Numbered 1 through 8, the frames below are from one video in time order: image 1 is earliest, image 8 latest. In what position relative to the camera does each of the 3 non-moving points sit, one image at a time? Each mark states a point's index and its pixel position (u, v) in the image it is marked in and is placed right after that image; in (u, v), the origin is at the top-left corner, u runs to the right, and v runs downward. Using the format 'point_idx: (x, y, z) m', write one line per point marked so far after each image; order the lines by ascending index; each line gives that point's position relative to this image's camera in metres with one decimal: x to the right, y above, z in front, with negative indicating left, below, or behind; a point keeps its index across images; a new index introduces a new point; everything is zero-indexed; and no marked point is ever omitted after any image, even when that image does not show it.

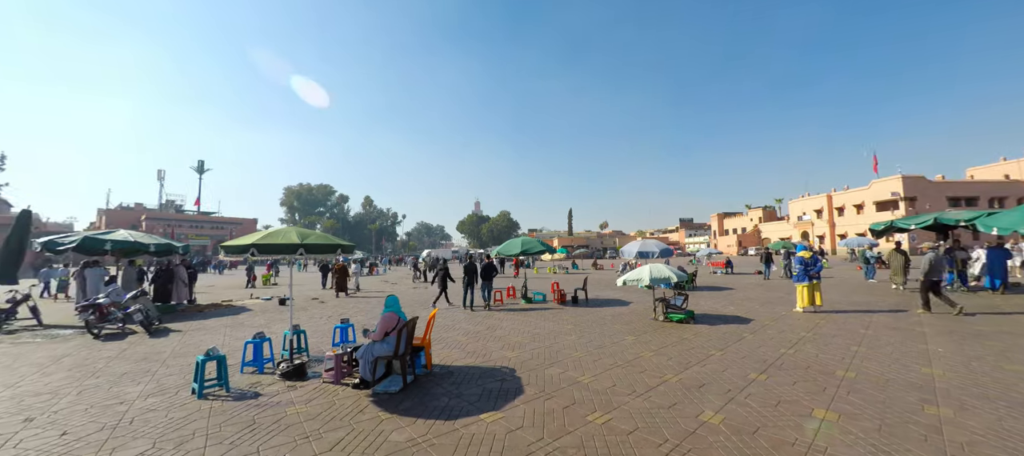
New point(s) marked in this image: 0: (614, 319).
0: (+2.4, -2.3, +9.0) m
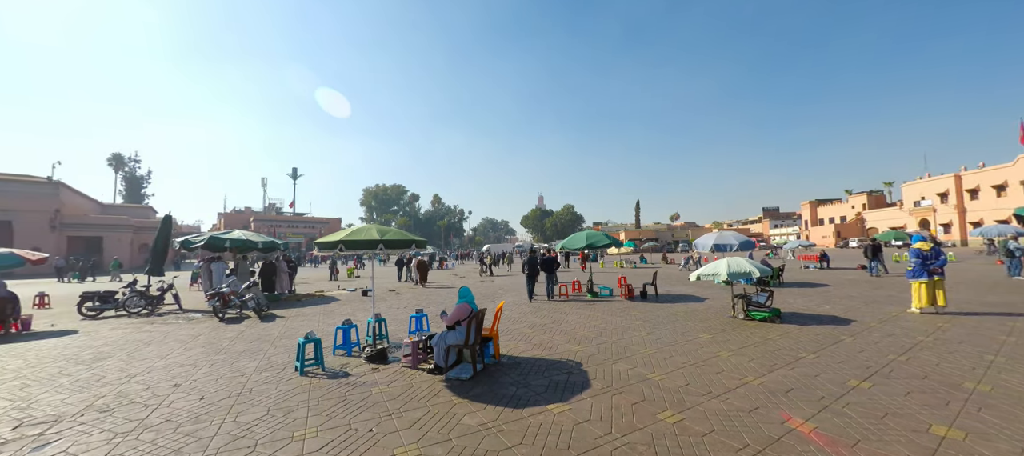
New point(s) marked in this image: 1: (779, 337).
0: (+3.8, -2.1, +9.0) m
1: (+4.5, -1.9, +6.6) m
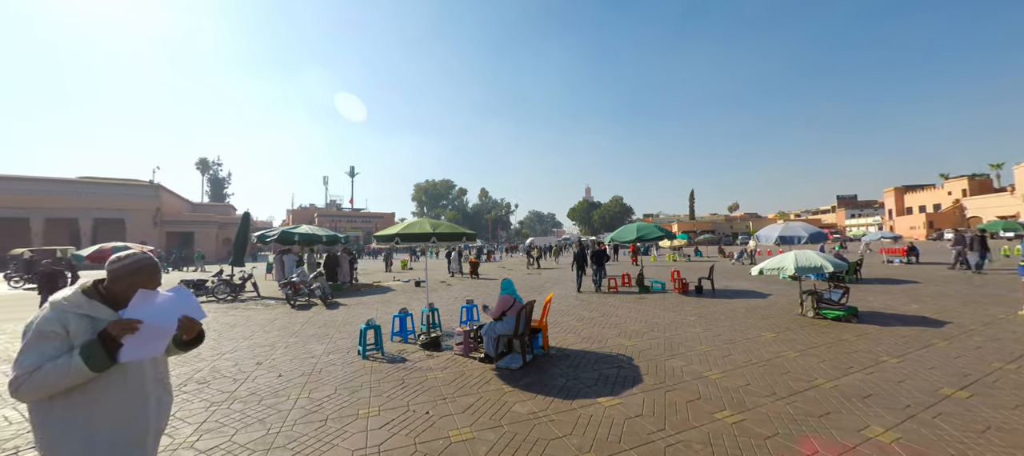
0: (+4.9, -1.8, +8.7) m
1: (+5.3, -1.7, +6.2) m
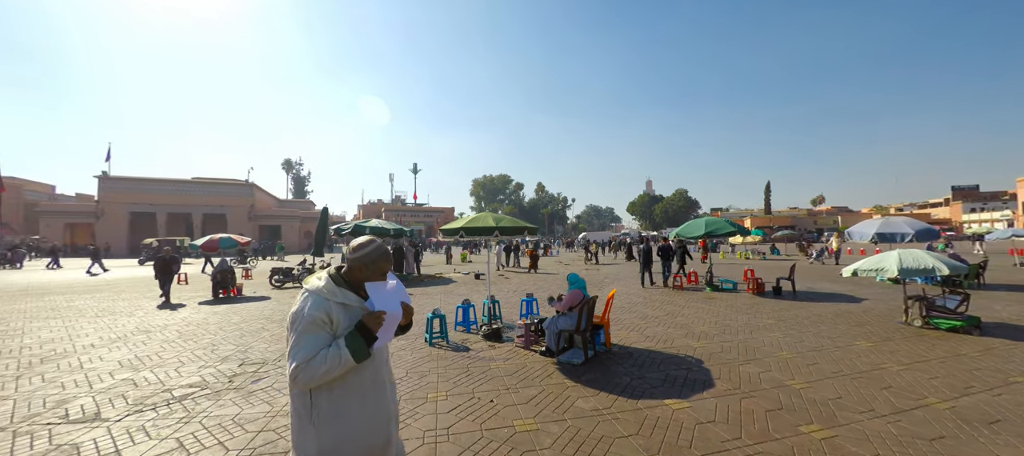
0: (+6.4, -1.7, +7.9) m
1: (+6.5, -1.6, +5.4) m
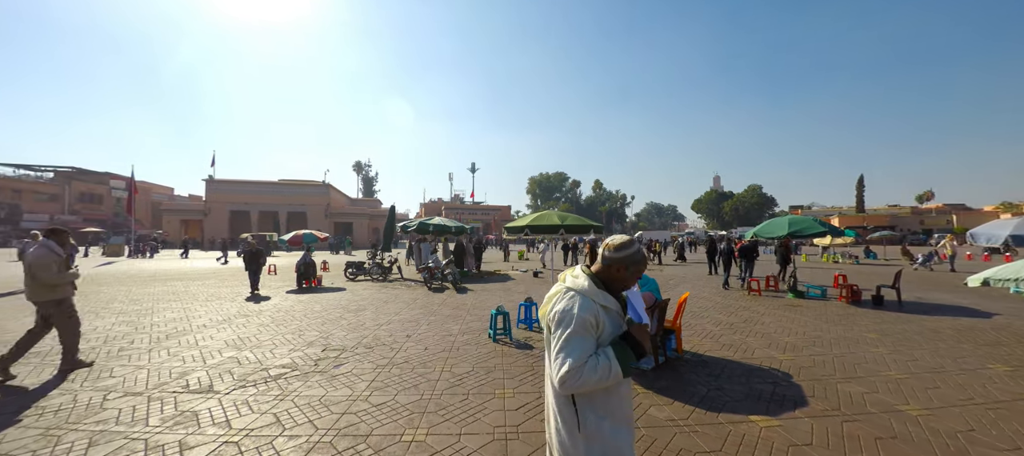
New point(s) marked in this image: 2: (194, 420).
0: (+8.0, -1.7, +6.5) m
1: (+7.6, -1.6, +4.0) m
2: (-2.9, -1.7, +3.3) m
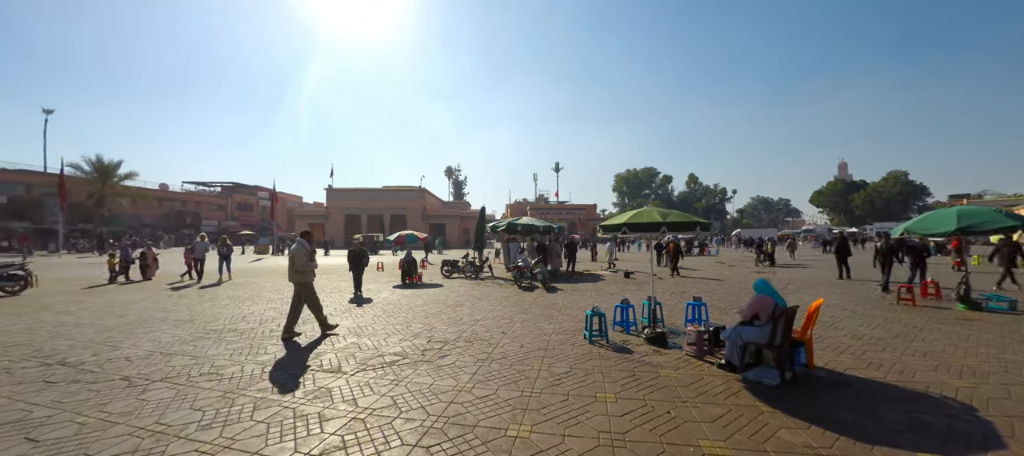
0: (+9.7, -1.5, +4.1) m
1: (+8.9, -1.4, +1.8) m
2: (-1.6, -1.5, +3.4) m
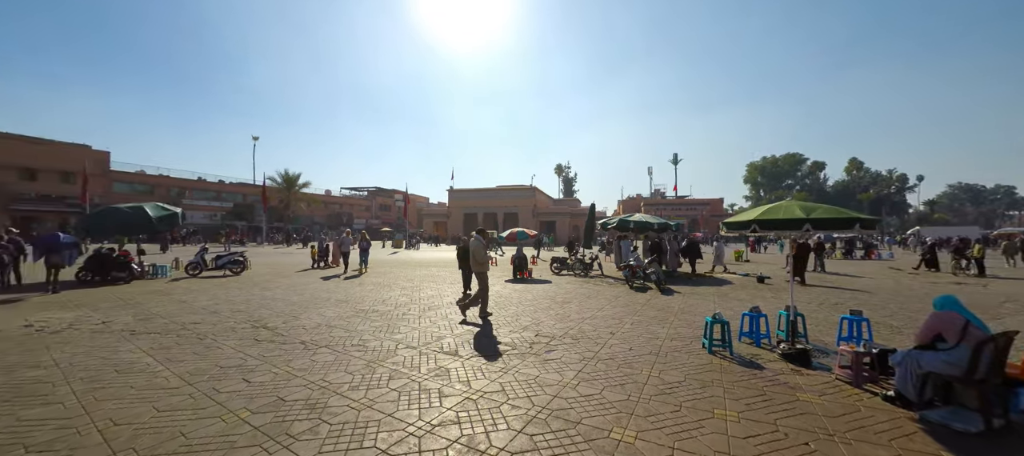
0: (+10.4, -1.7, +1.7) m
1: (+8.9, -1.6, -0.3) m
2: (-0.7, -1.6, +4.1) m
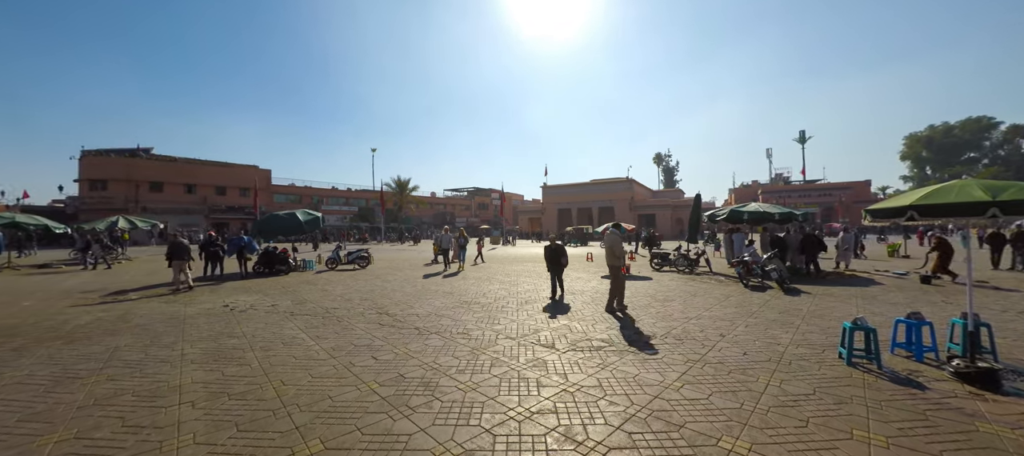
0: (+10.5, -1.5, -0.6) m
1: (+8.6, -1.5, -2.2) m
2: (+0.4, -1.5, +4.5) m
